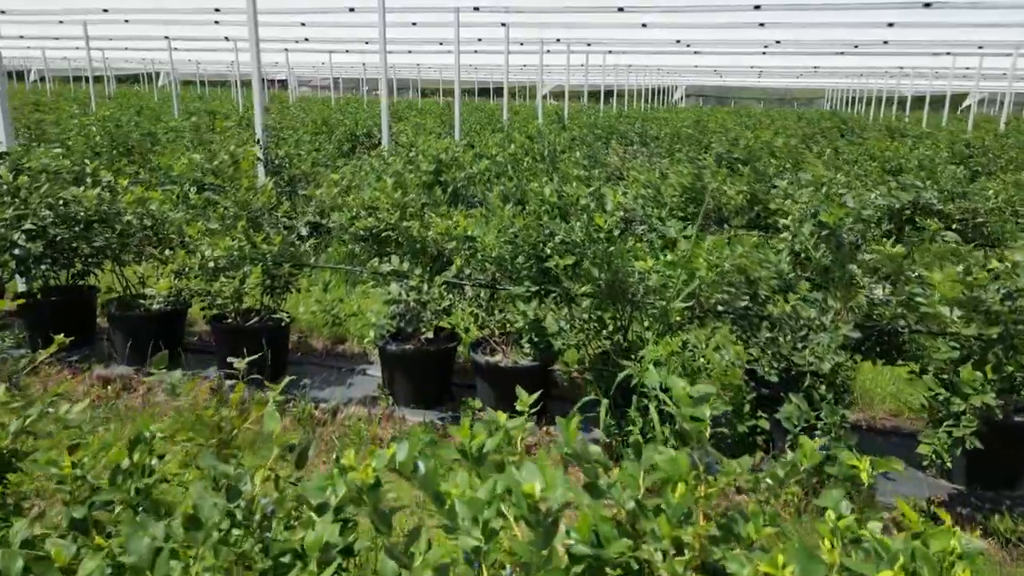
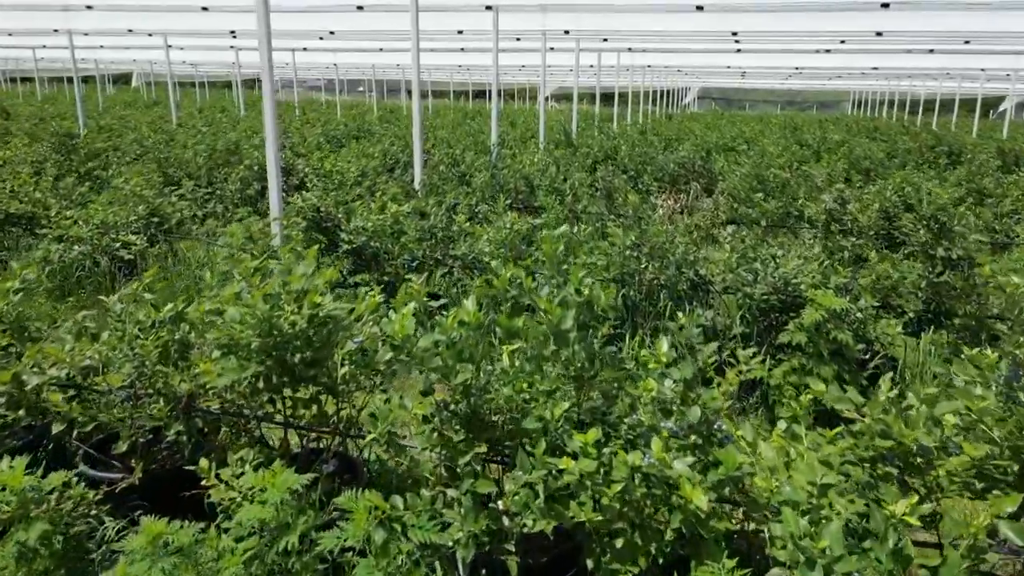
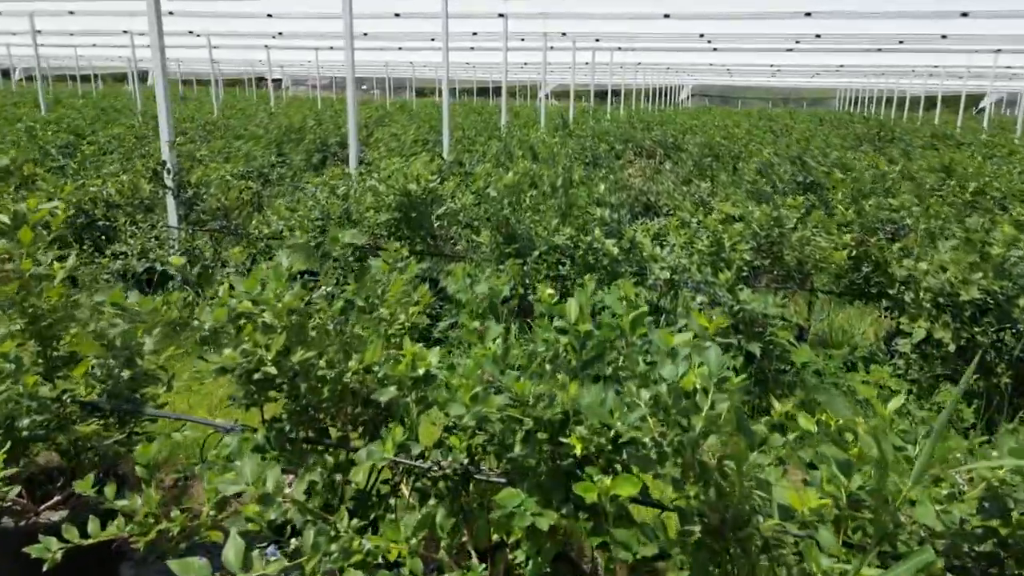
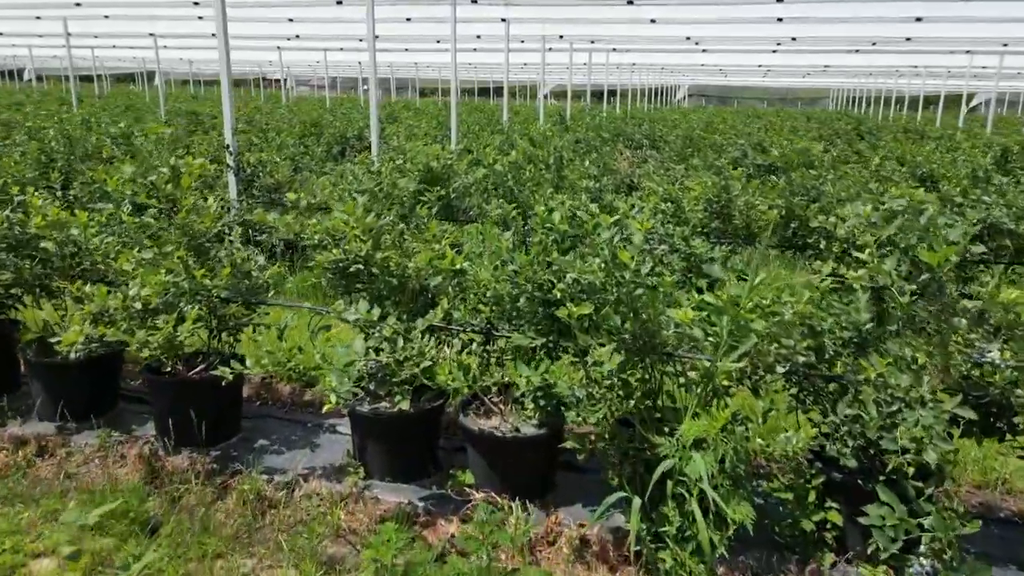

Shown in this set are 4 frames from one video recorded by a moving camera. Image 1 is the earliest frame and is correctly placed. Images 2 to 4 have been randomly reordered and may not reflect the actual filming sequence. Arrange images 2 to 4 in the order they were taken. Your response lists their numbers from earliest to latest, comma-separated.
4, 3, 2
